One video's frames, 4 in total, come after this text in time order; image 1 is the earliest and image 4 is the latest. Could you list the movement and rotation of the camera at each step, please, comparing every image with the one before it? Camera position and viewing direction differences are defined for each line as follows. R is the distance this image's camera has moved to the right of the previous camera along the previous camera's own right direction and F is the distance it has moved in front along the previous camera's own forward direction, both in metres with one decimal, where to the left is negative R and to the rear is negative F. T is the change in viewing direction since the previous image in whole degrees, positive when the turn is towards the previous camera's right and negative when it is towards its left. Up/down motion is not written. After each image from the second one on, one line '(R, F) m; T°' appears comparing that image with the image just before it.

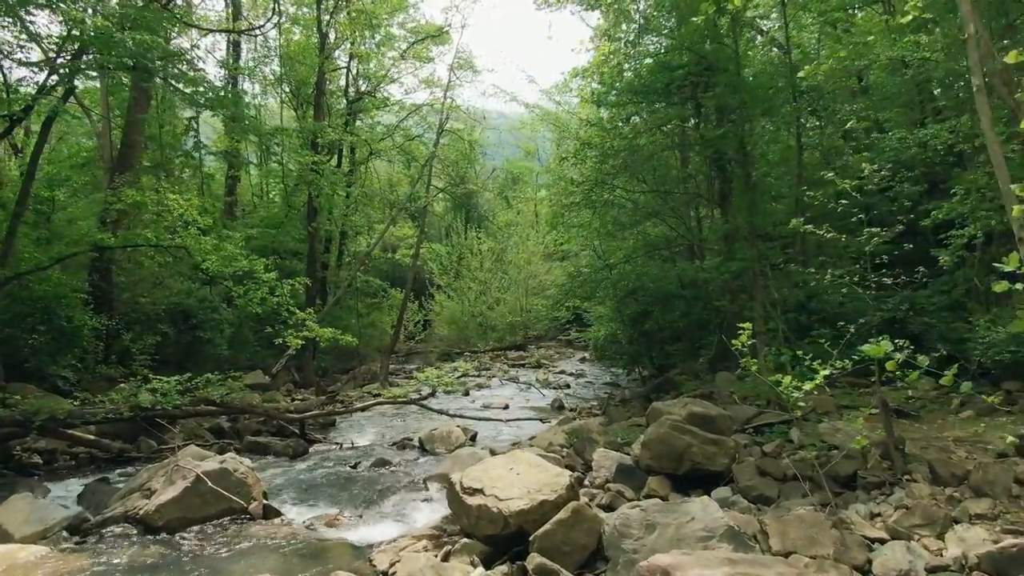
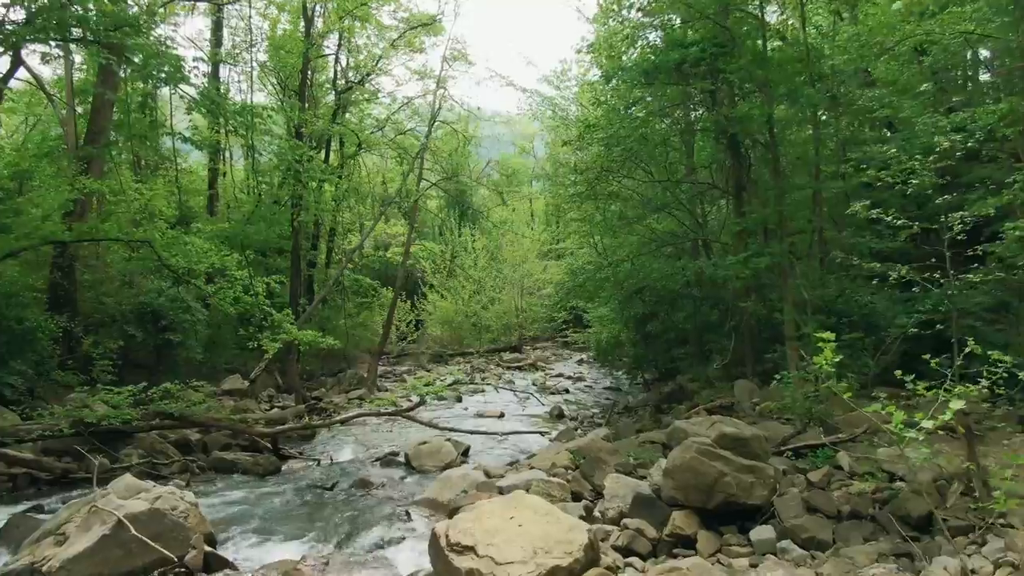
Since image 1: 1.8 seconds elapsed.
(0.0, +1.1) m; +1°
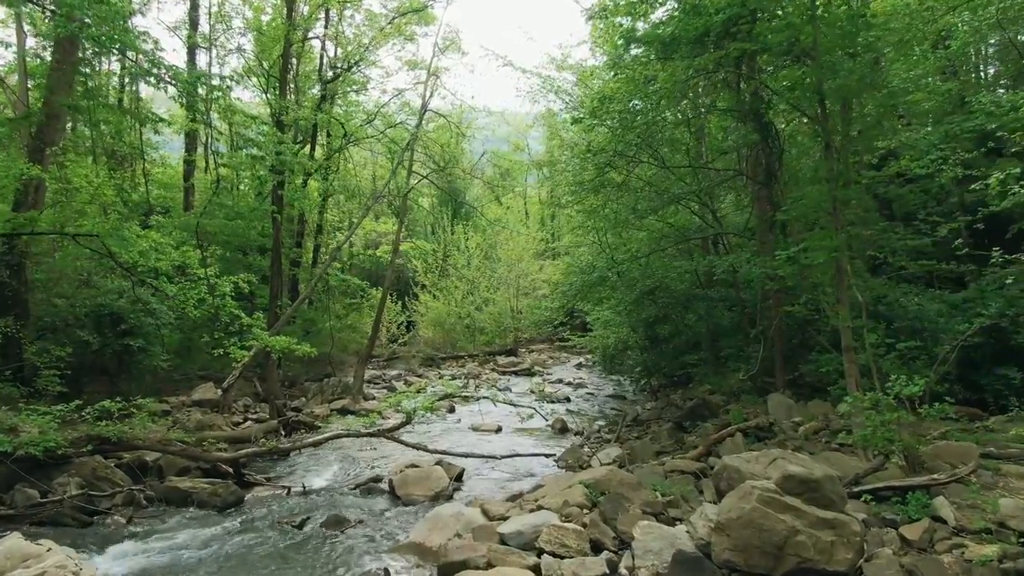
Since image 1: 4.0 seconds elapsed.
(-0.1, +1.3) m; +1°
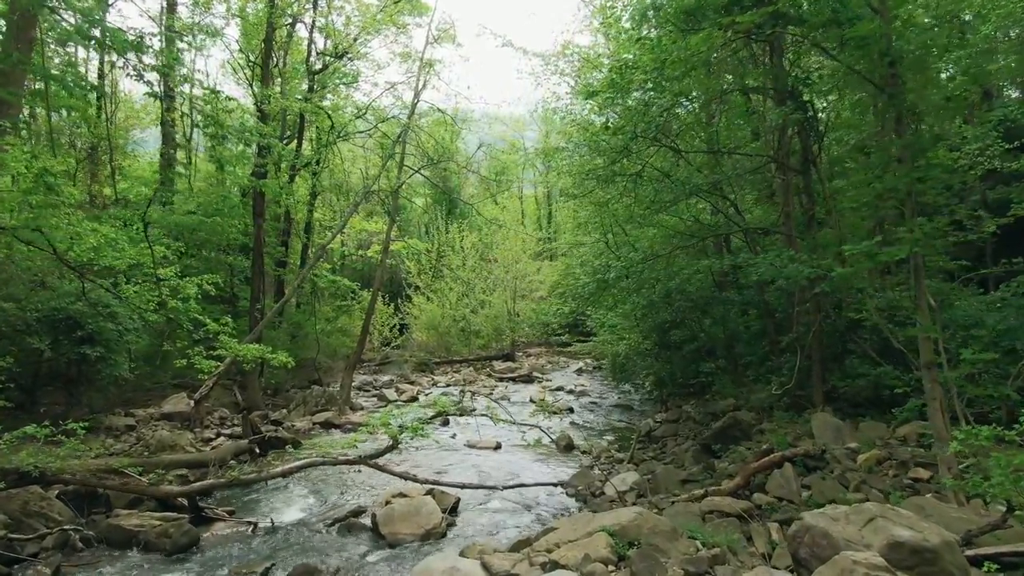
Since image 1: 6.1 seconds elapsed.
(-0.1, +1.2) m; +1°
